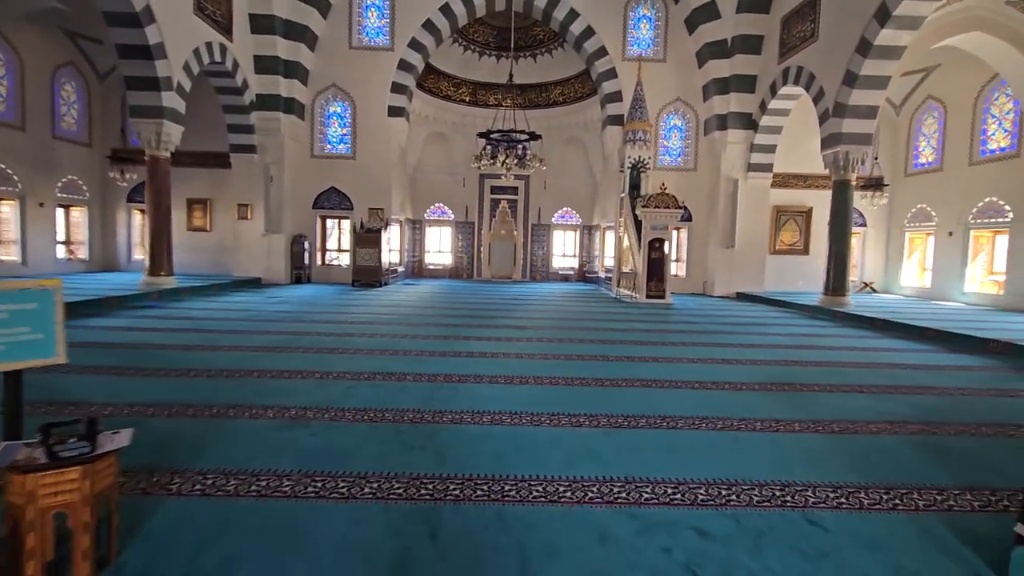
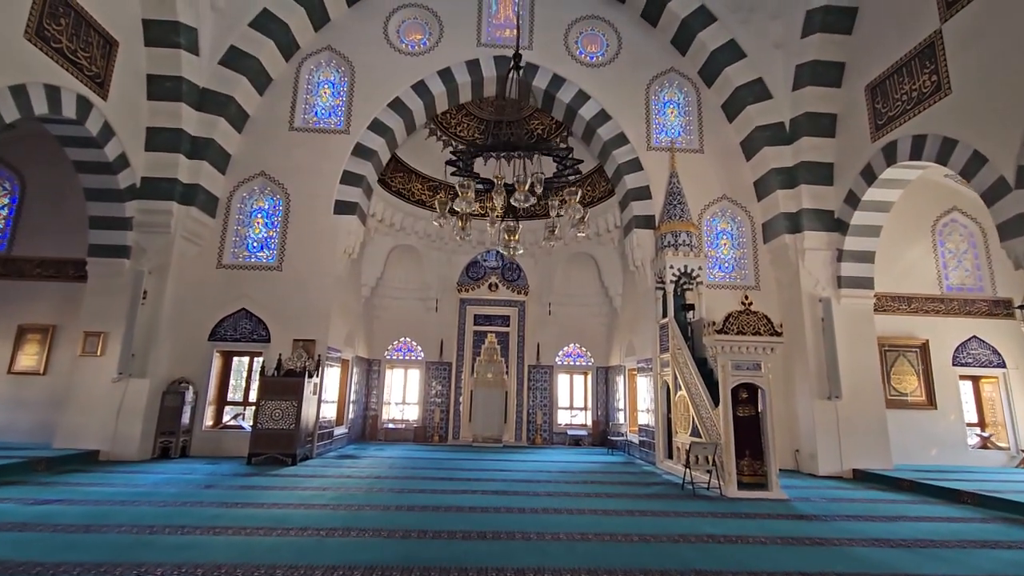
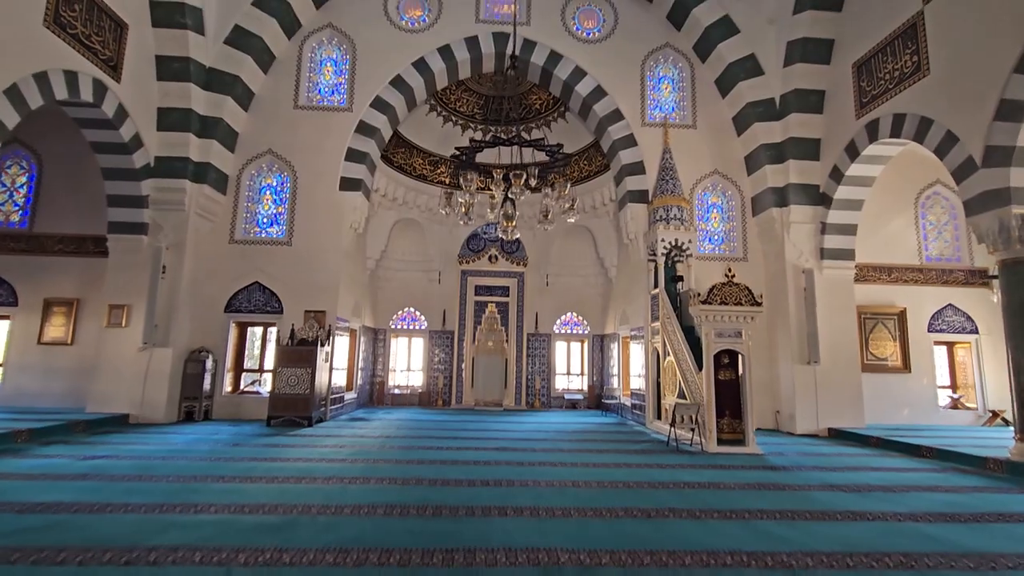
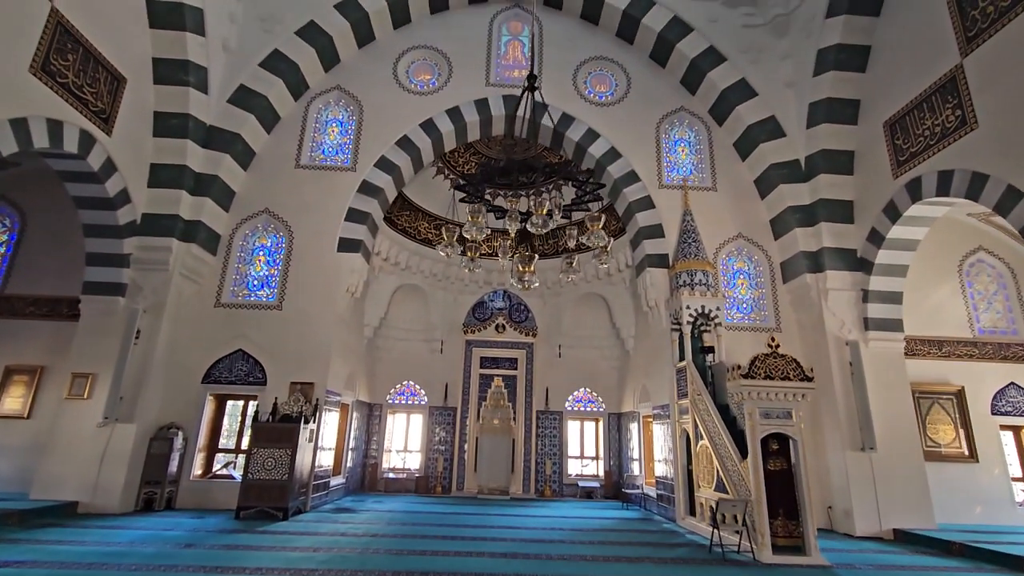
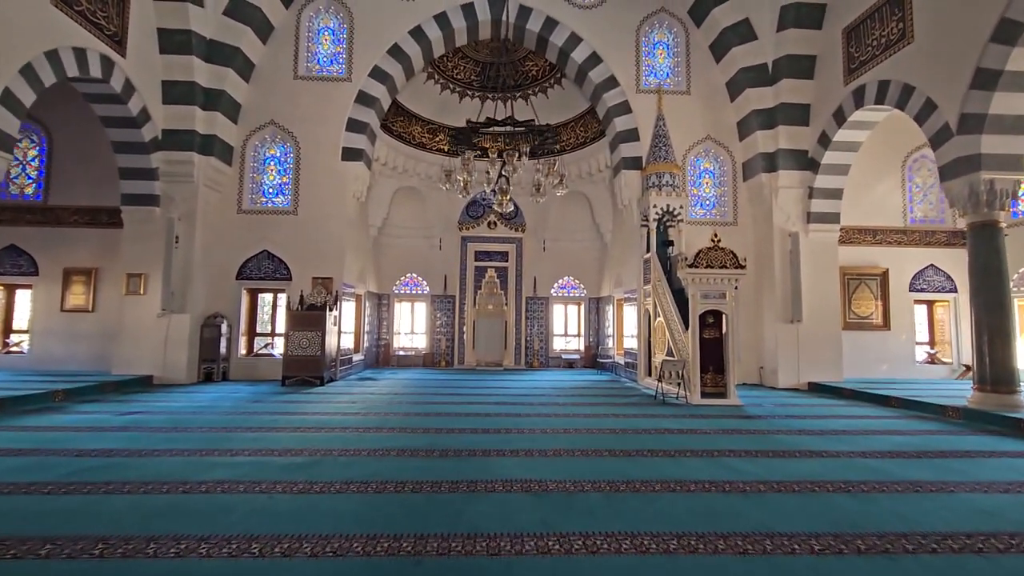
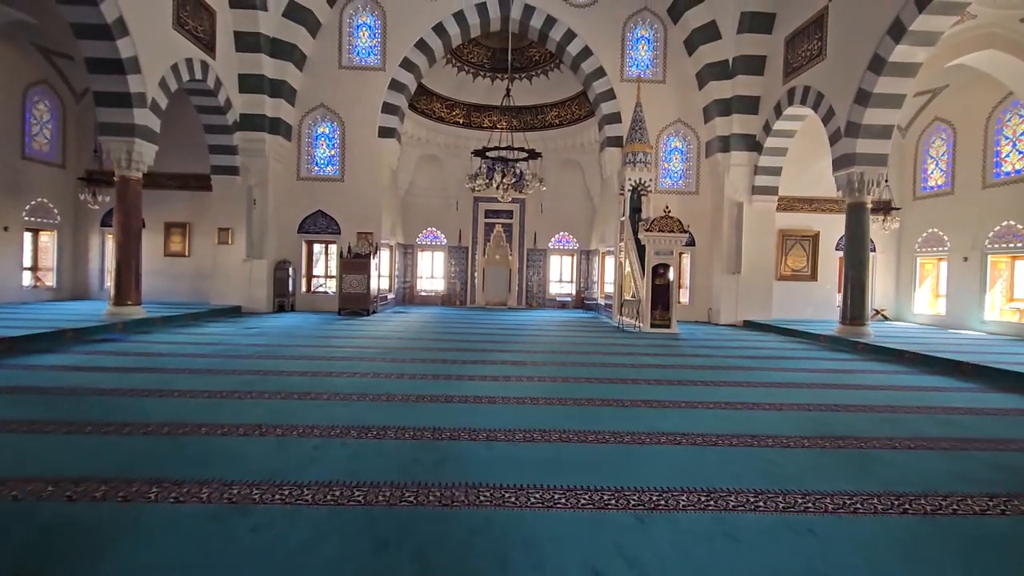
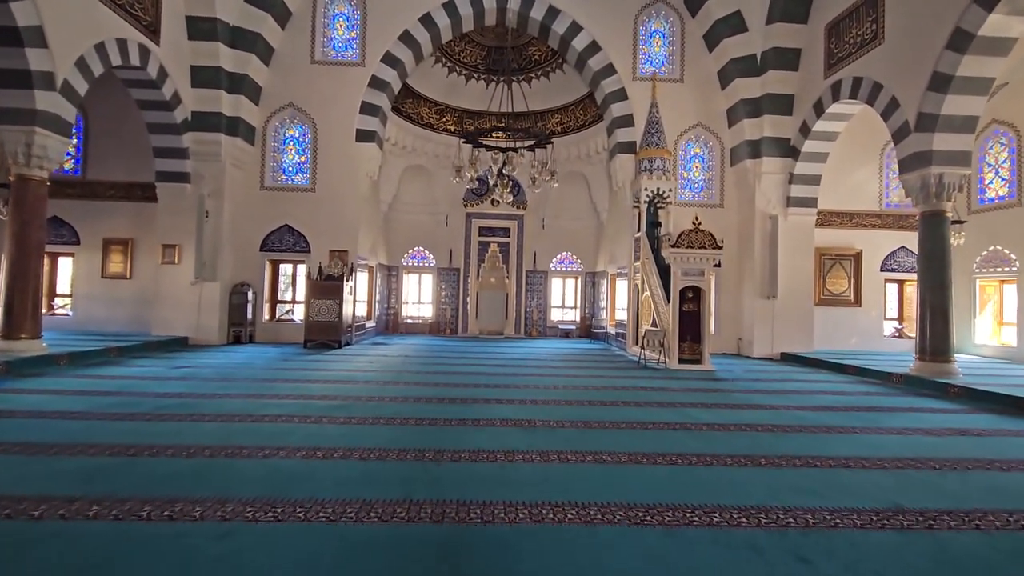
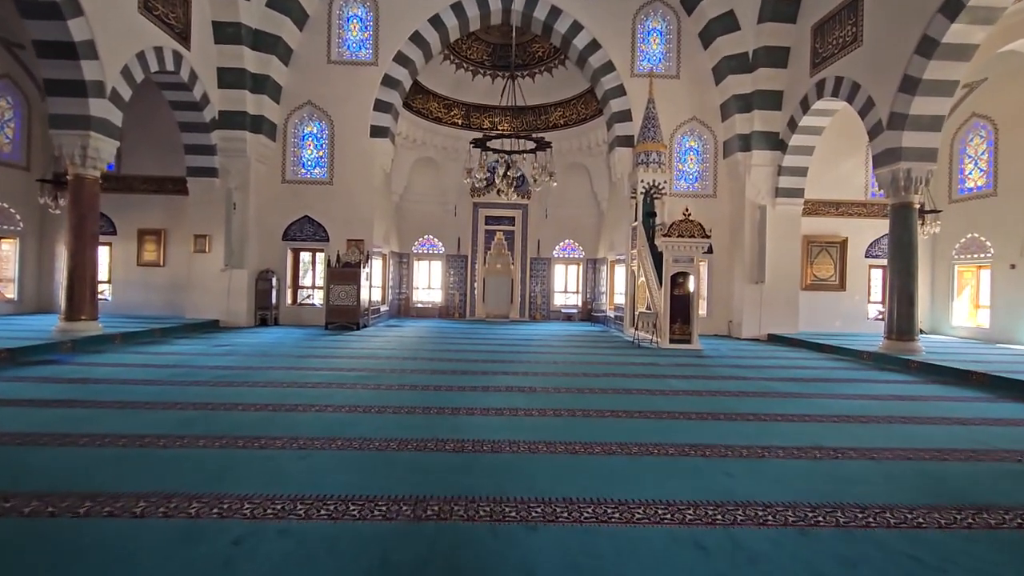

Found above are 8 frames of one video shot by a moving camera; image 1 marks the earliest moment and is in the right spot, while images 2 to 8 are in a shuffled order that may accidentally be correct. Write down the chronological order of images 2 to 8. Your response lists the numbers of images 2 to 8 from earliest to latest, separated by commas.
6, 8, 7, 5, 3, 2, 4
